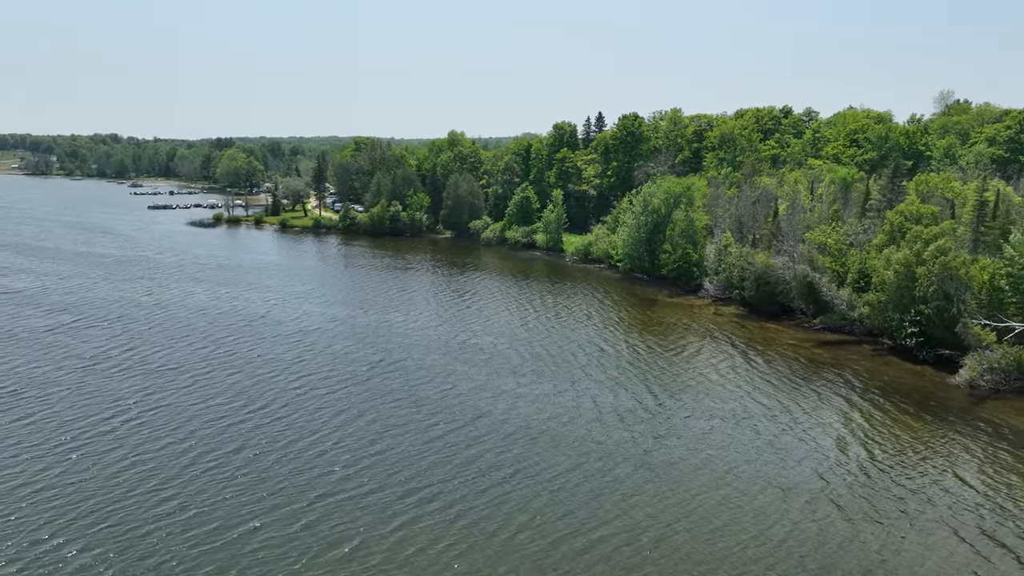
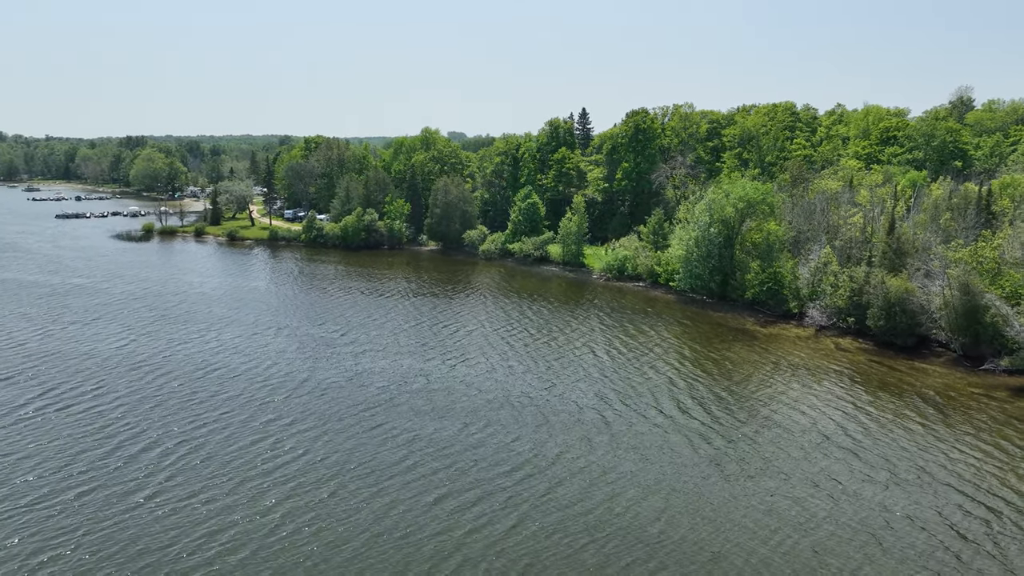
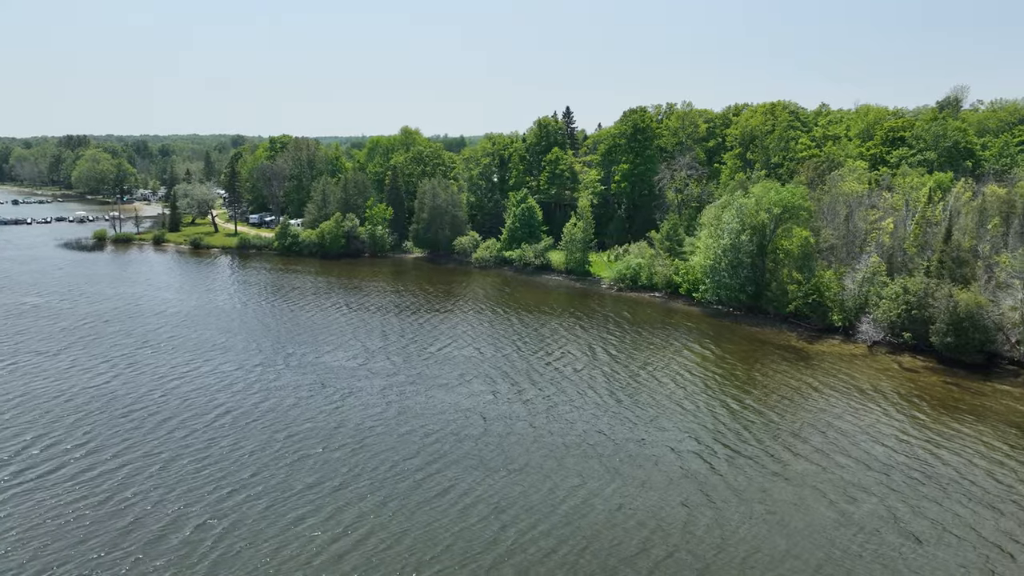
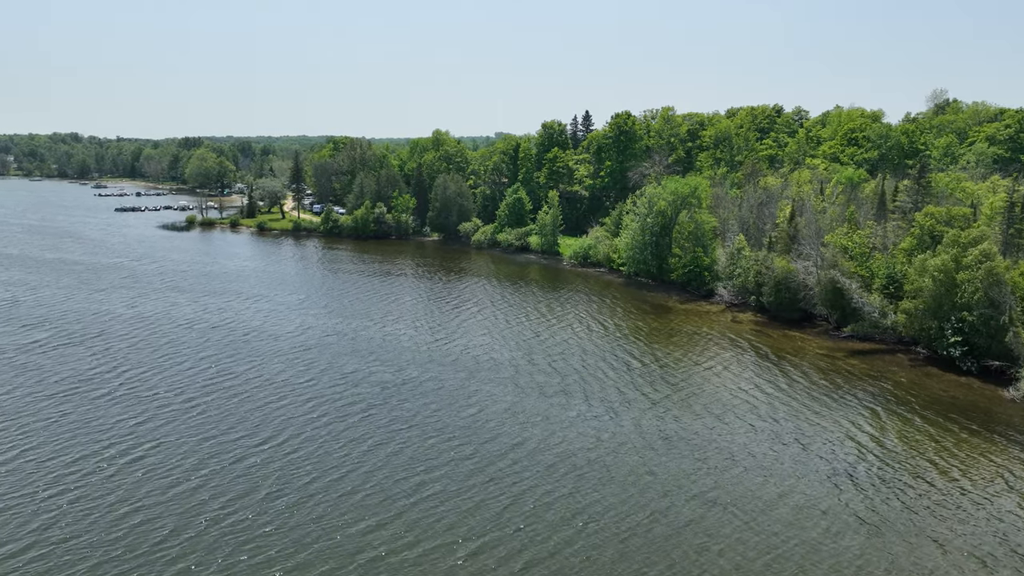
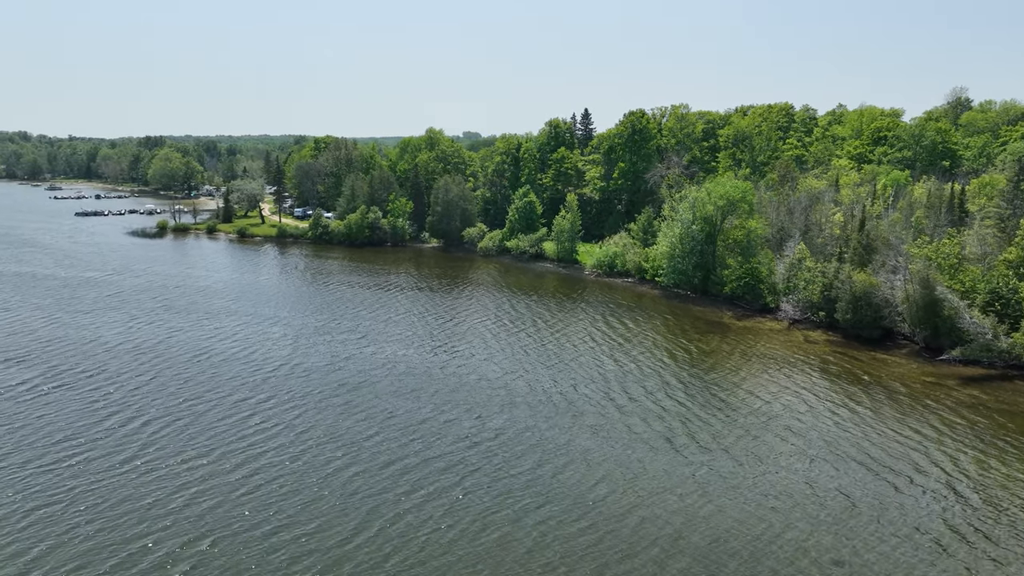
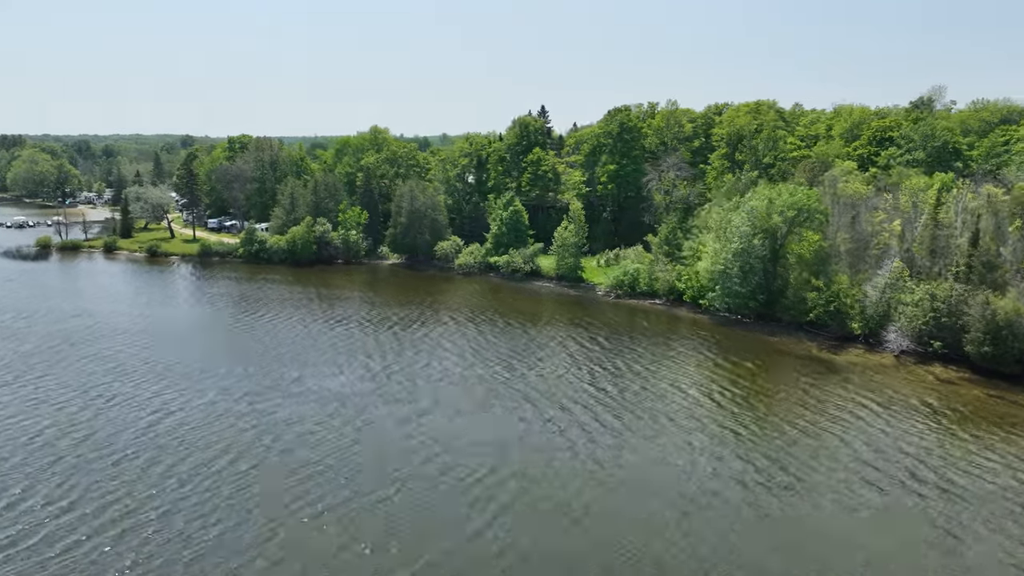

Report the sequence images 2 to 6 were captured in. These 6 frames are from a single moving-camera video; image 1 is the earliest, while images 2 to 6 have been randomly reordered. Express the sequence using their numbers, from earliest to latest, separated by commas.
4, 5, 2, 3, 6
